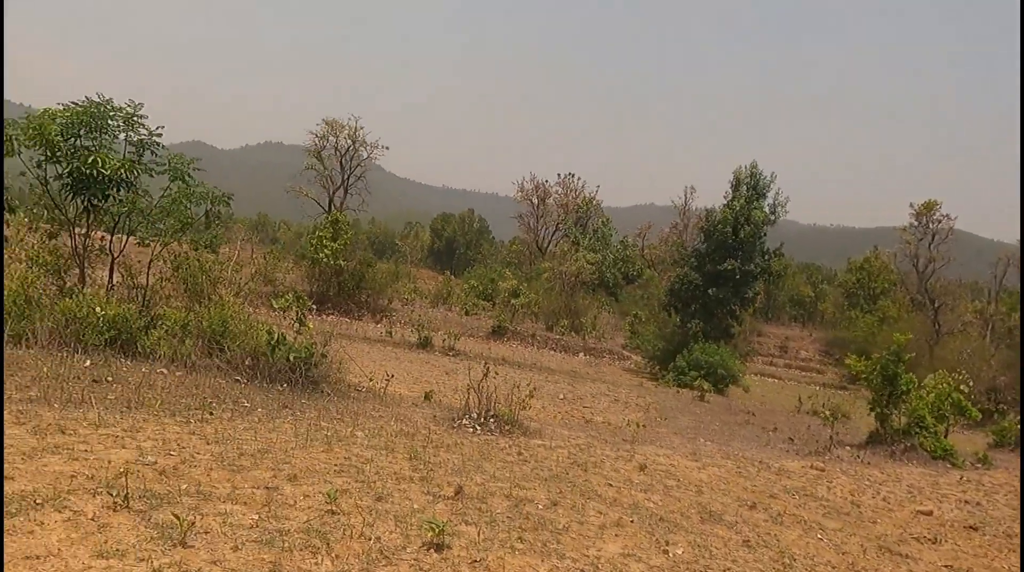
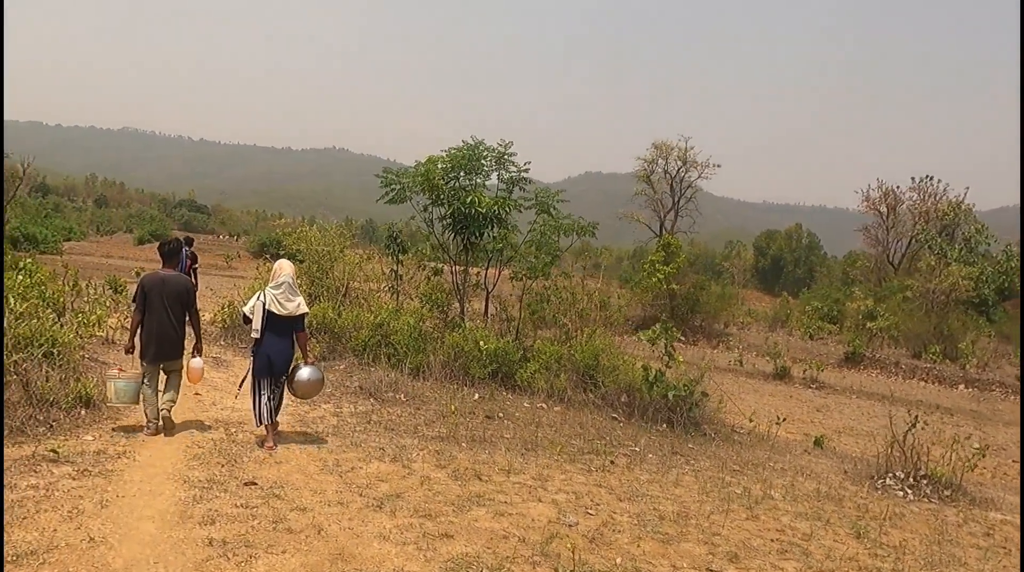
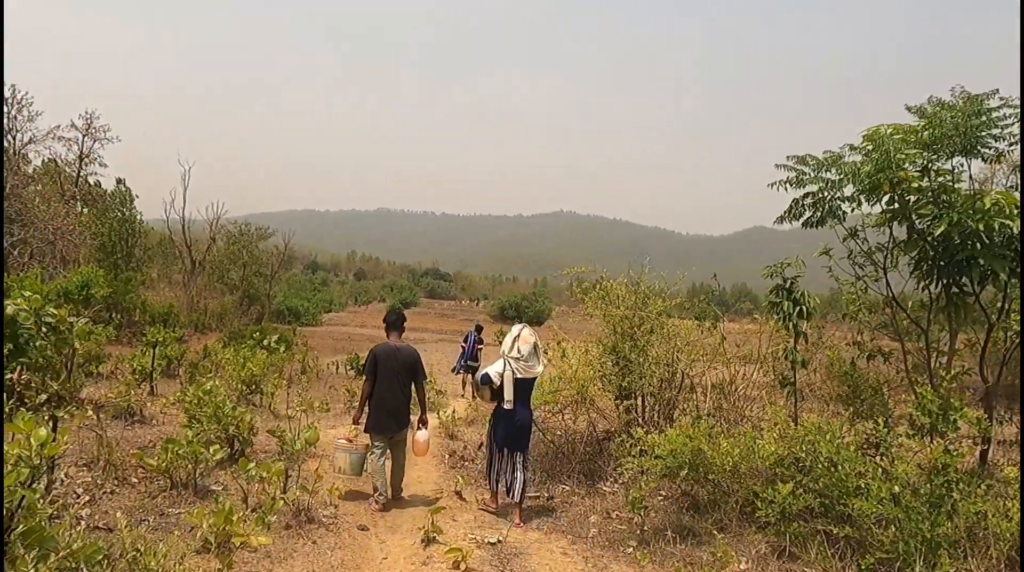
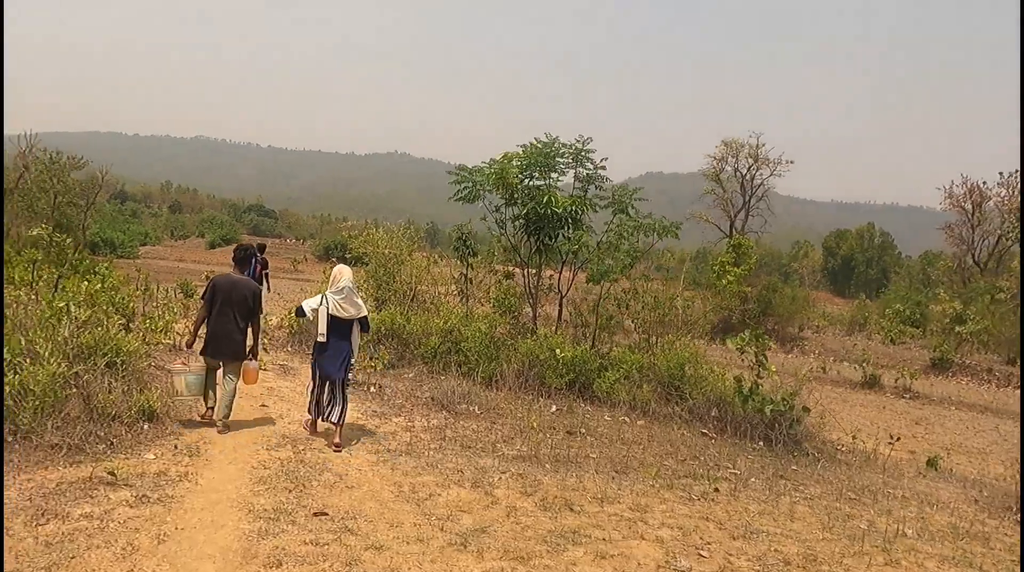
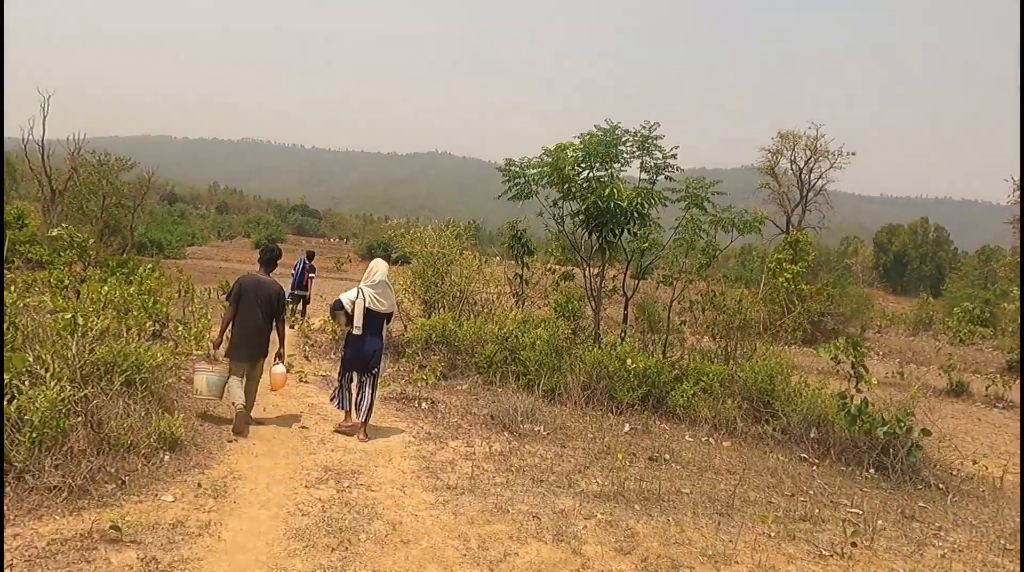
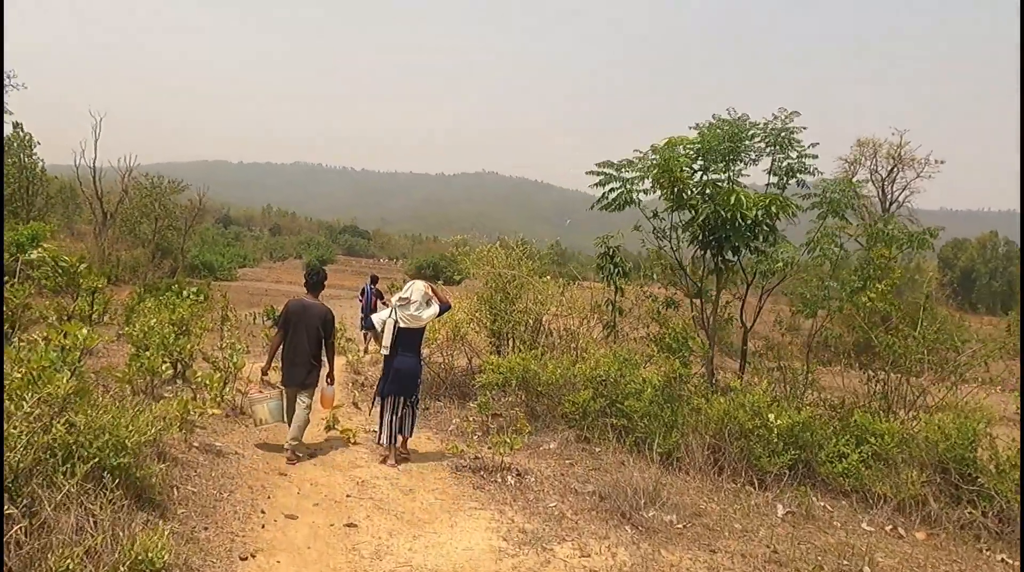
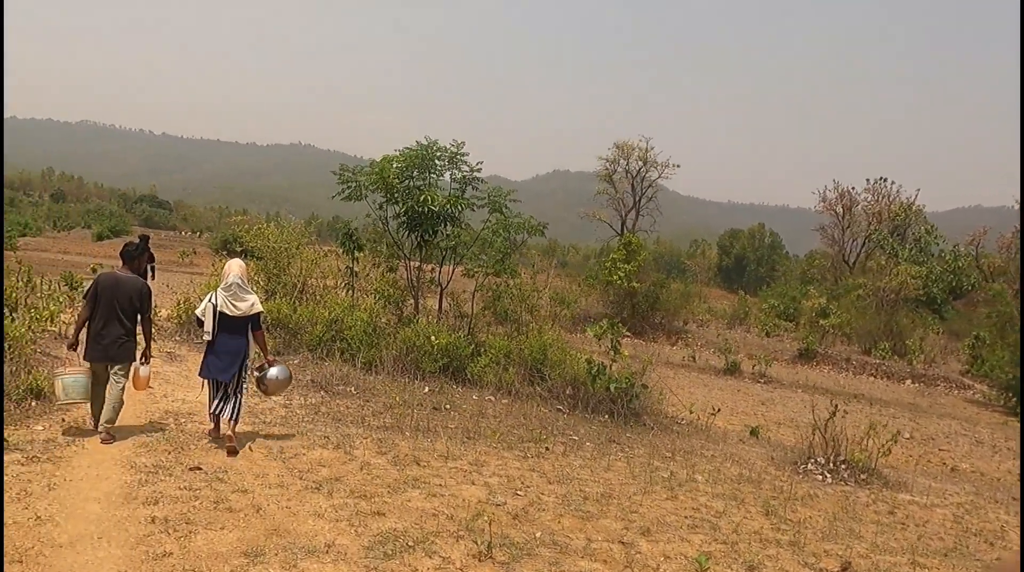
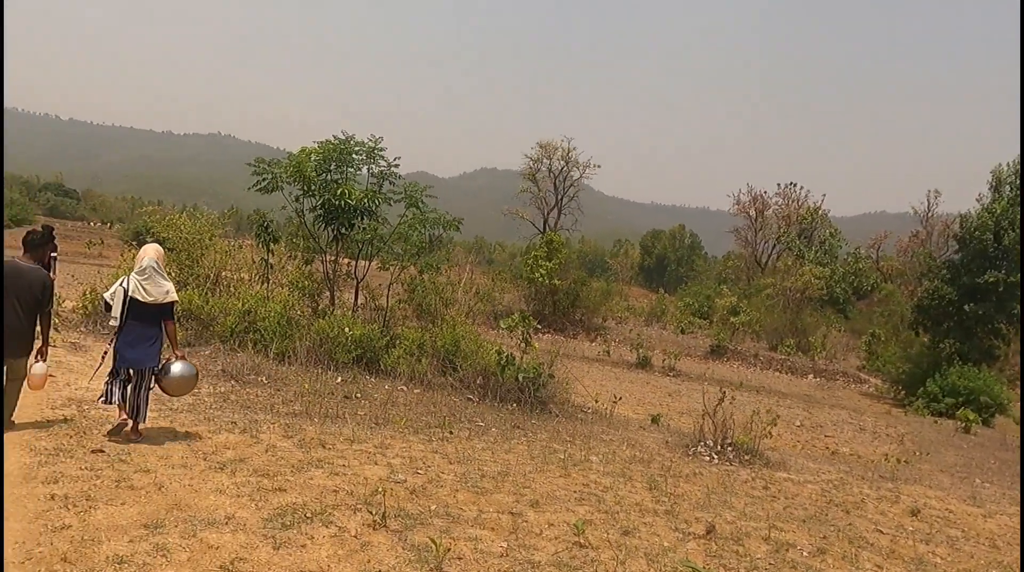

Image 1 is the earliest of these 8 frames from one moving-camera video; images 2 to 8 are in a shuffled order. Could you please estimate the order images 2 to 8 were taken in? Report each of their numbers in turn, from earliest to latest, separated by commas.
8, 7, 2, 4, 5, 6, 3
